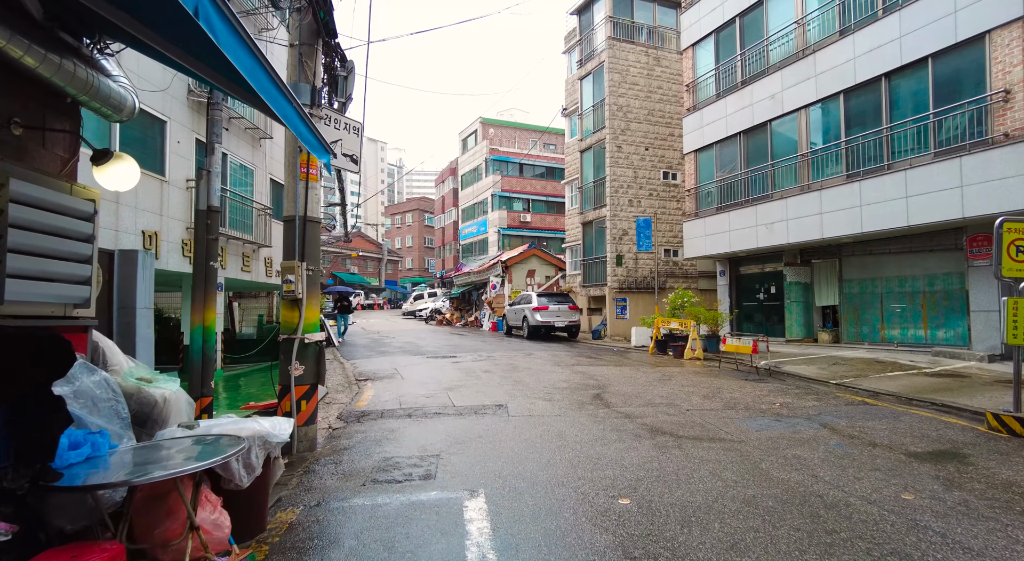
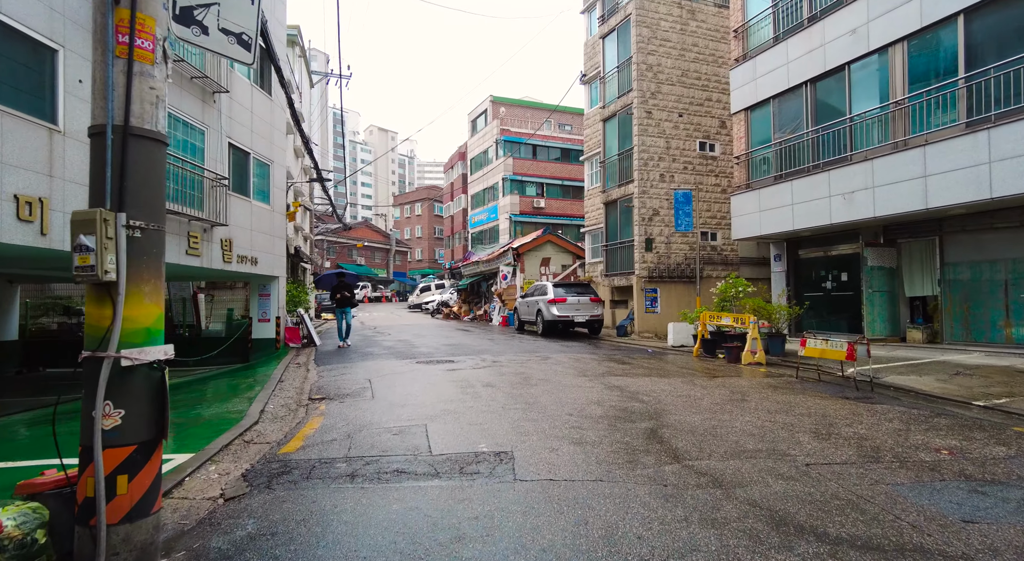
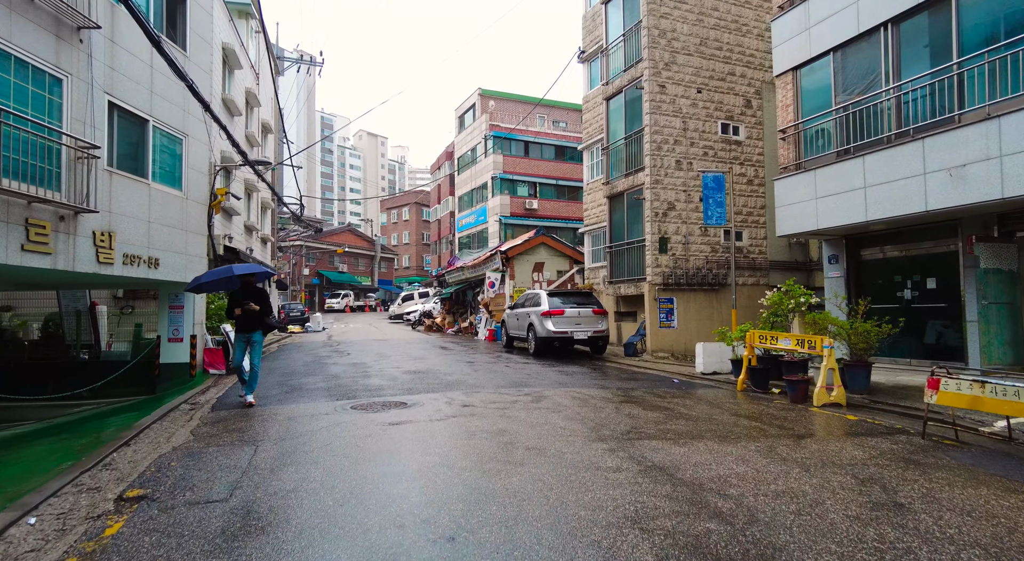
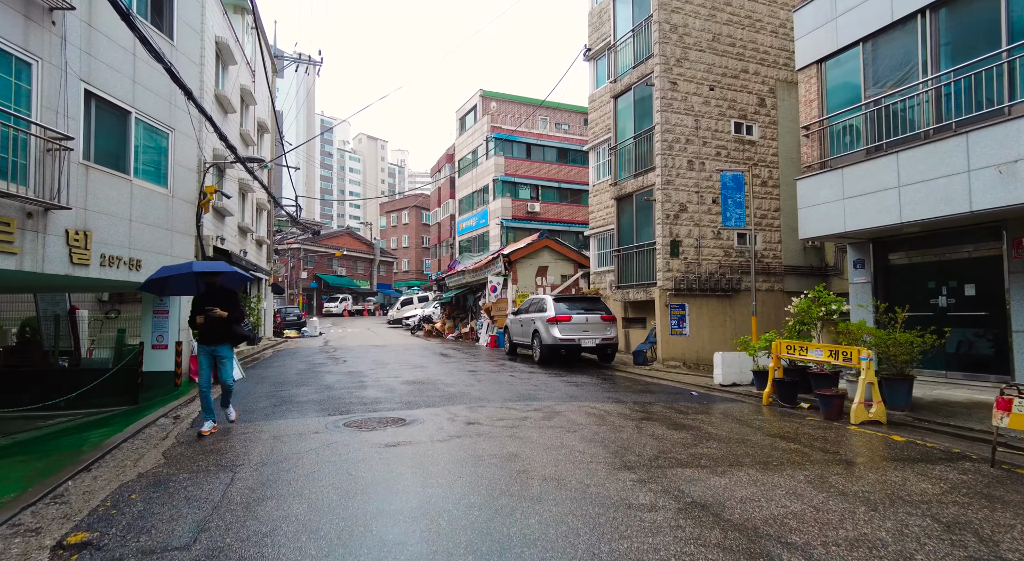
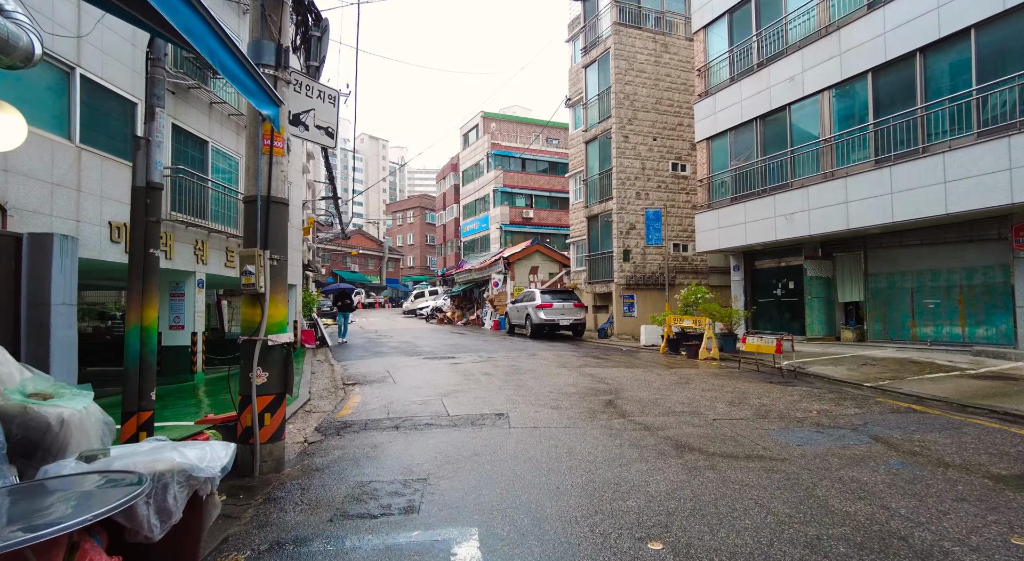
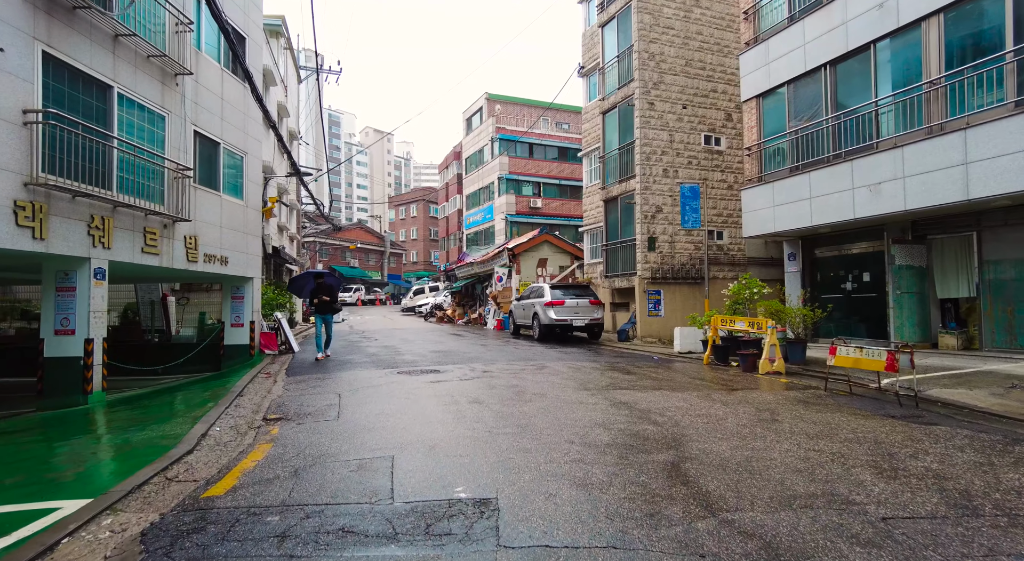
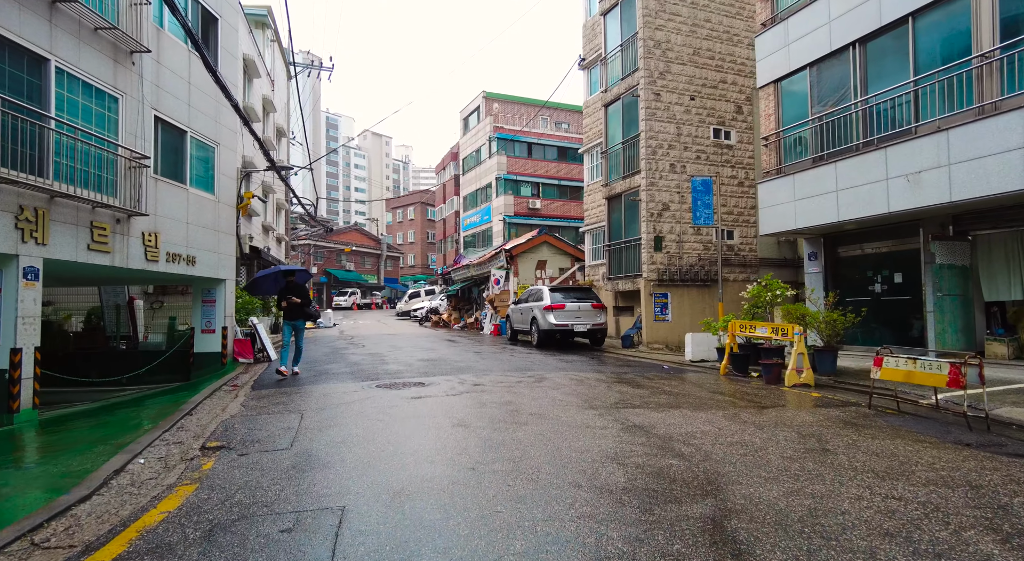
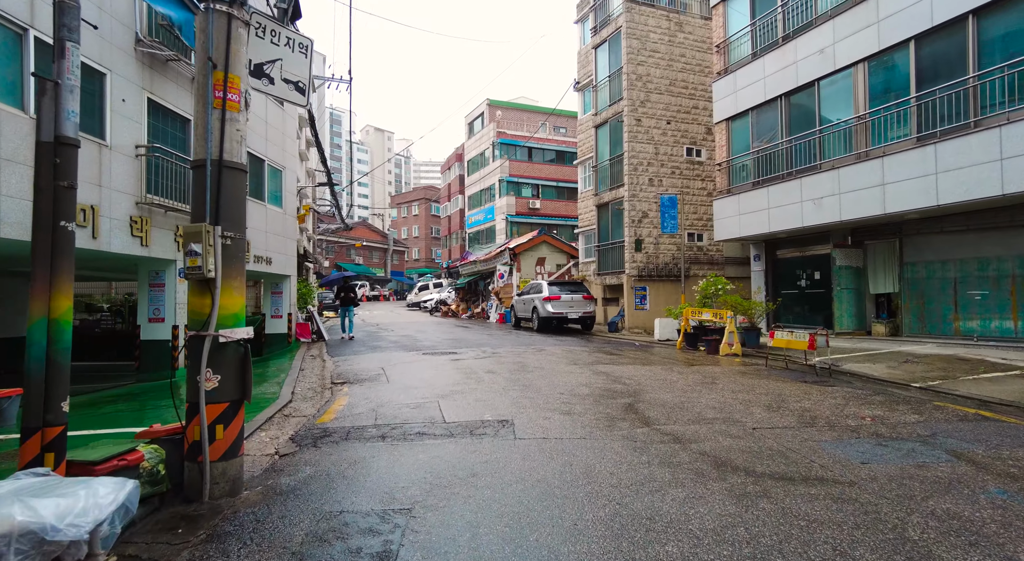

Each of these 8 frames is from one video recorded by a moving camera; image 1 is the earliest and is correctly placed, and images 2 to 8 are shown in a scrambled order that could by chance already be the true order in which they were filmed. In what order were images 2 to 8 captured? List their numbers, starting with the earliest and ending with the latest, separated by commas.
5, 8, 2, 6, 7, 3, 4
